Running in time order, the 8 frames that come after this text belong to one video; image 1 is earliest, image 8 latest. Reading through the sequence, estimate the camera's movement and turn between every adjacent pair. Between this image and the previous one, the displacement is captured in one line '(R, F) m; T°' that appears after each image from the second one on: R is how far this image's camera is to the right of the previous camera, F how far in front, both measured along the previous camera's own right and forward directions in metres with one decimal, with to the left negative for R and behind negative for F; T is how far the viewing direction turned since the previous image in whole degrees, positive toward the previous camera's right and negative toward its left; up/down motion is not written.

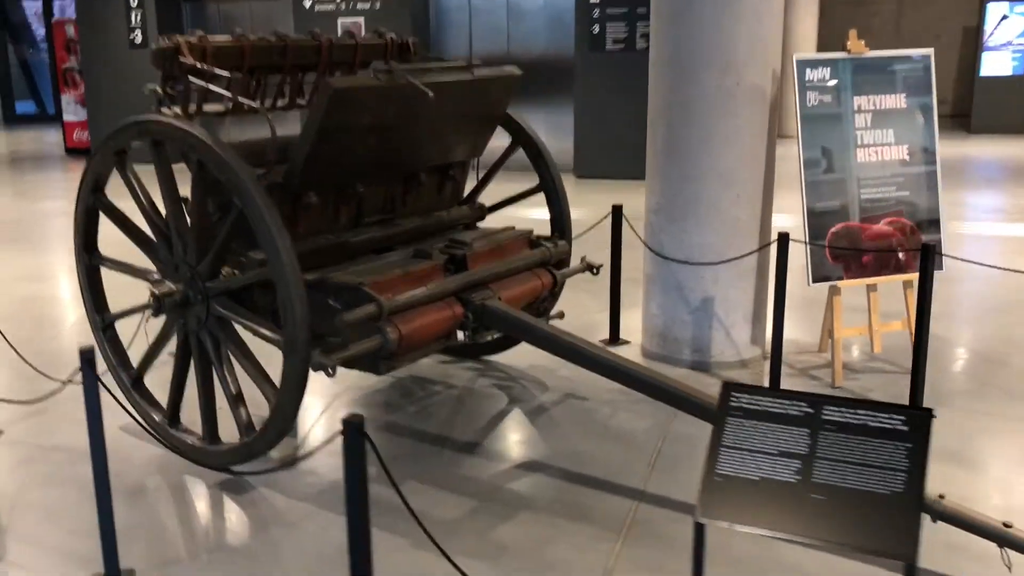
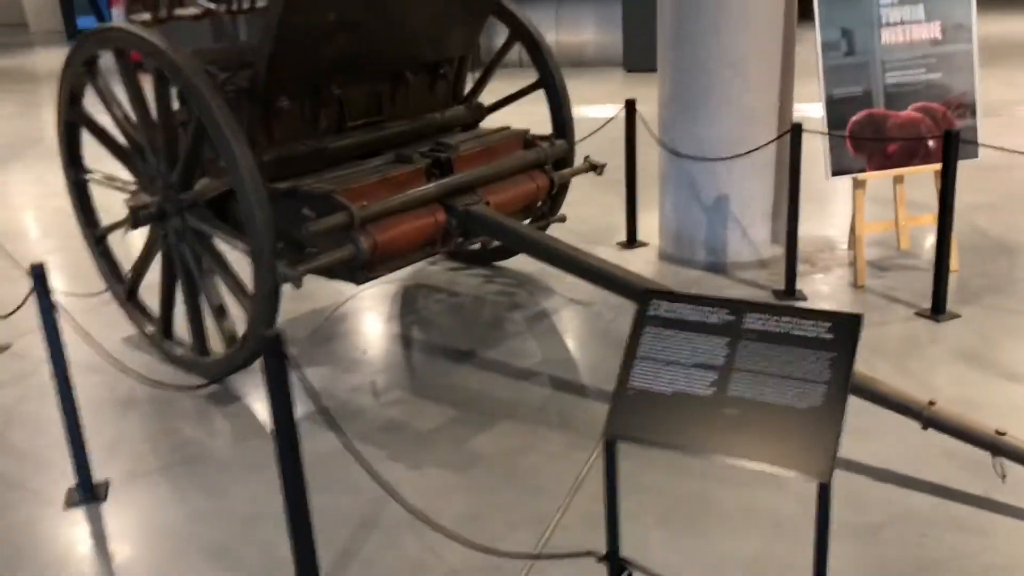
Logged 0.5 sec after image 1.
(+0.3, +0.1) m; -5°
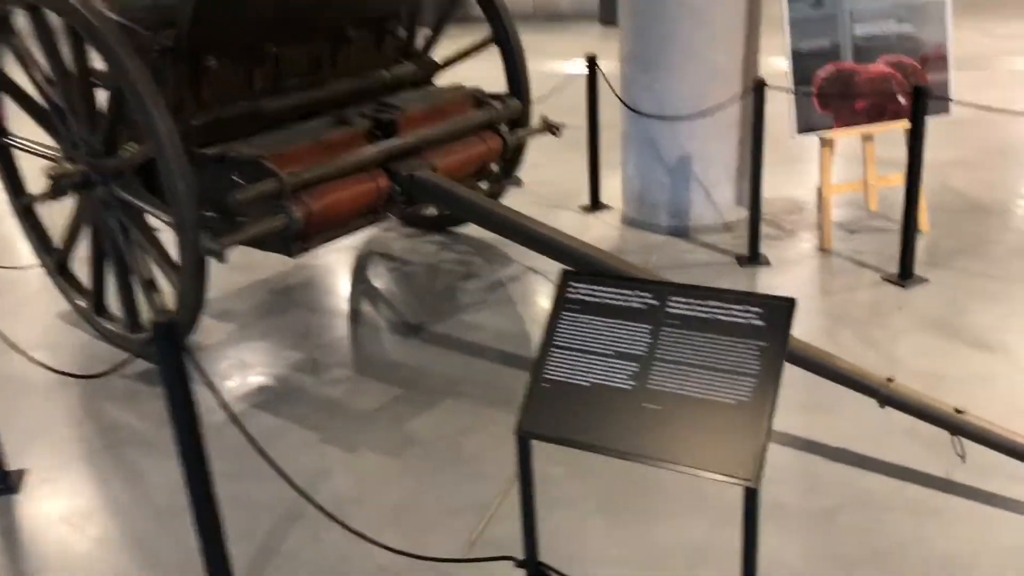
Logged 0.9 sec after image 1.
(+0.1, +0.2) m; +1°
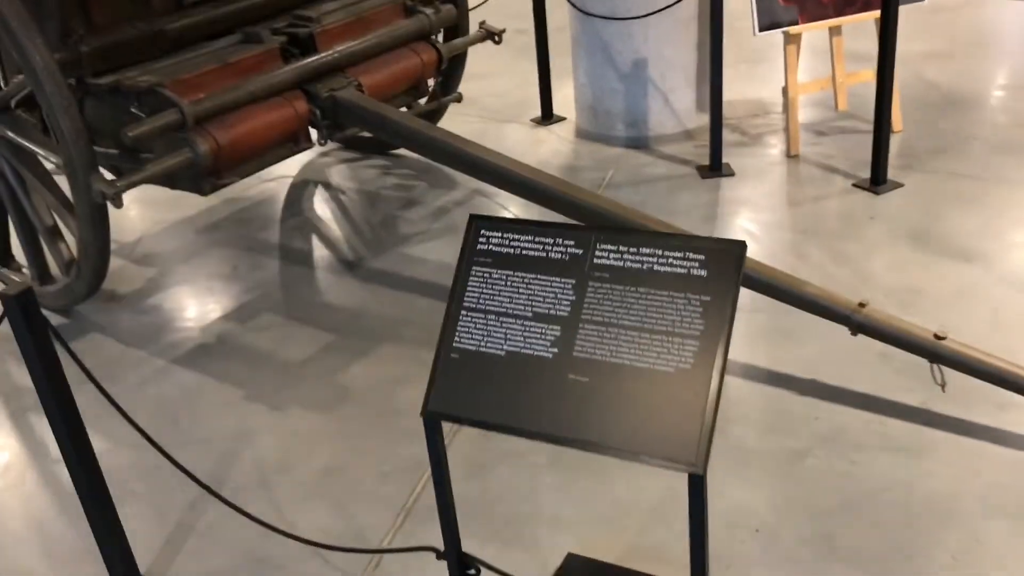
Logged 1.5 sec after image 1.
(+0.1, +0.3) m; +1°
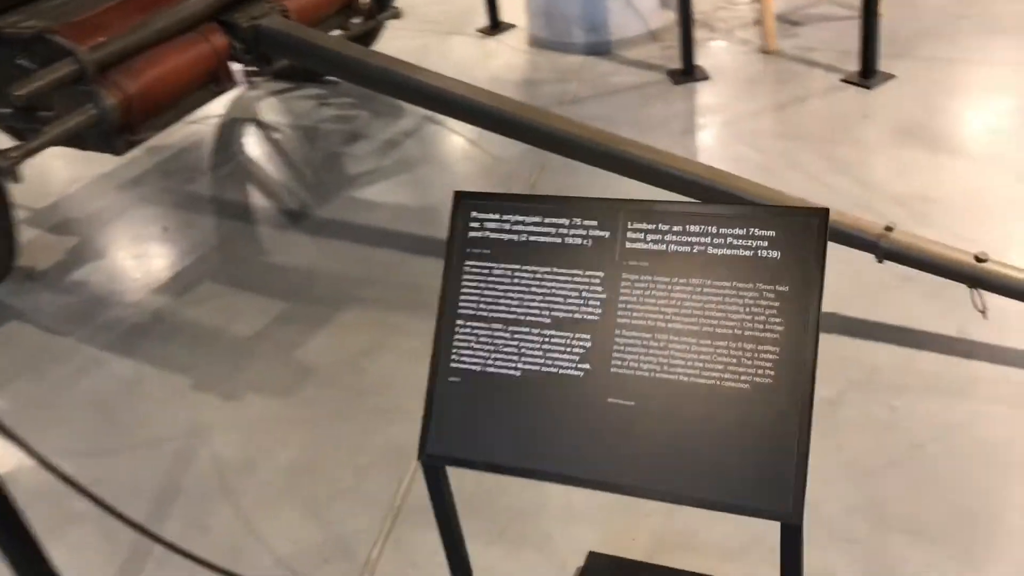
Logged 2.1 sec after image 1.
(-0.1, +0.3) m; +3°
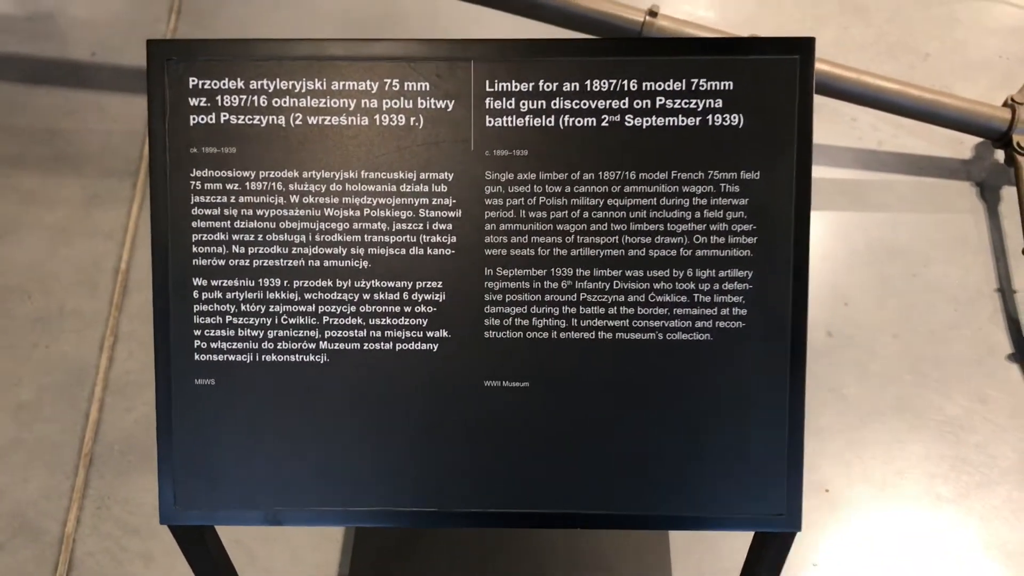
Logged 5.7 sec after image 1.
(-0.1, +0.4) m; +19°
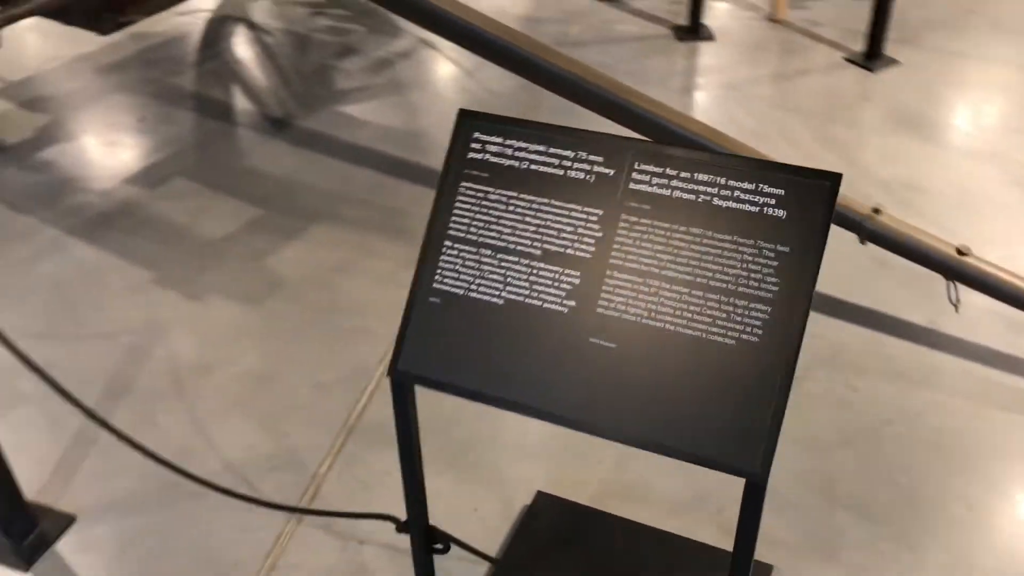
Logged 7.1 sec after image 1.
(+0.2, -0.3) m; -18°
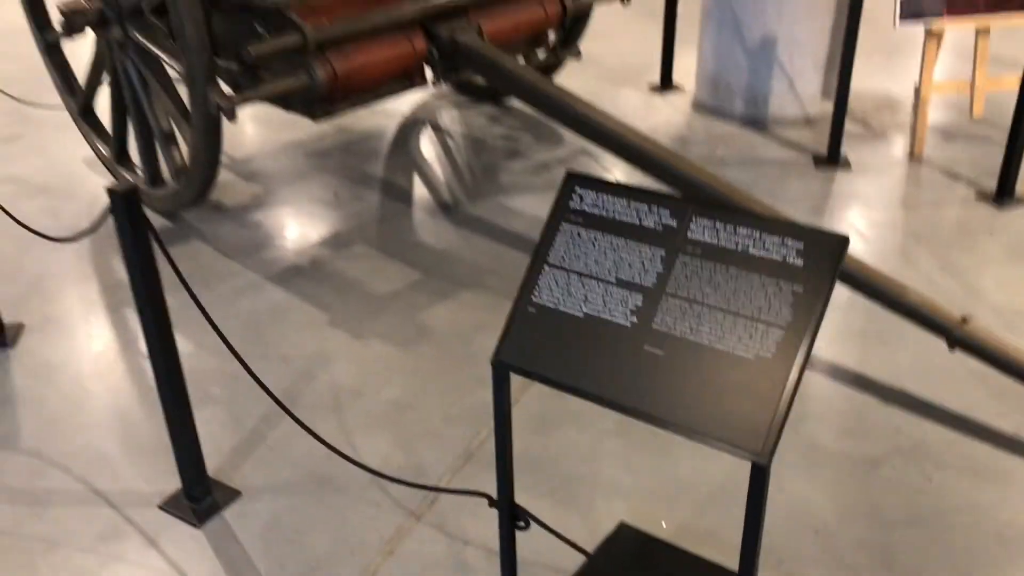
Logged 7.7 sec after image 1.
(+0.1, -0.3) m; -10°
